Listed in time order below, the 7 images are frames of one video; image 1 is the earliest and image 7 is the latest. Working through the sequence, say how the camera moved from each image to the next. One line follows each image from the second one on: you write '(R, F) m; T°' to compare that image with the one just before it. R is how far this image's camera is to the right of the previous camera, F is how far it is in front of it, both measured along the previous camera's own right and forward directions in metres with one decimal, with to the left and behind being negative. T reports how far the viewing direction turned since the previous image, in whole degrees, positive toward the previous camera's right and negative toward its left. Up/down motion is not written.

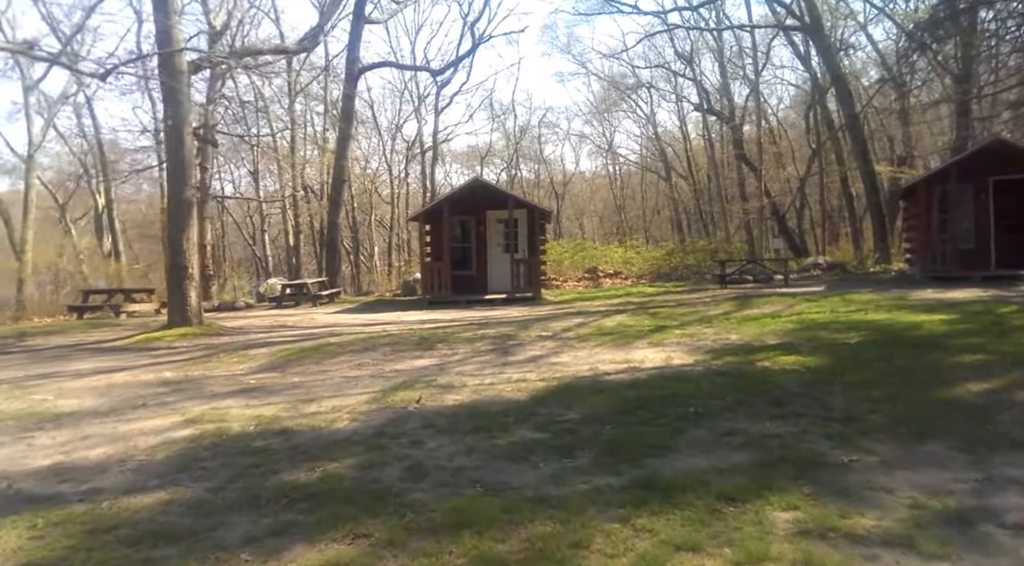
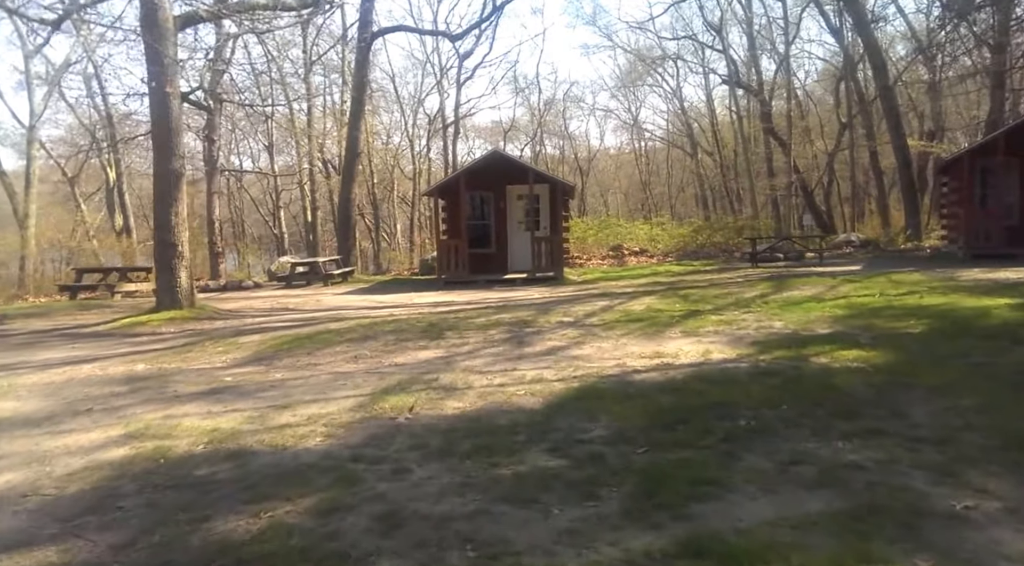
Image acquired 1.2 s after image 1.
(+0.1, +1.4) m; -2°
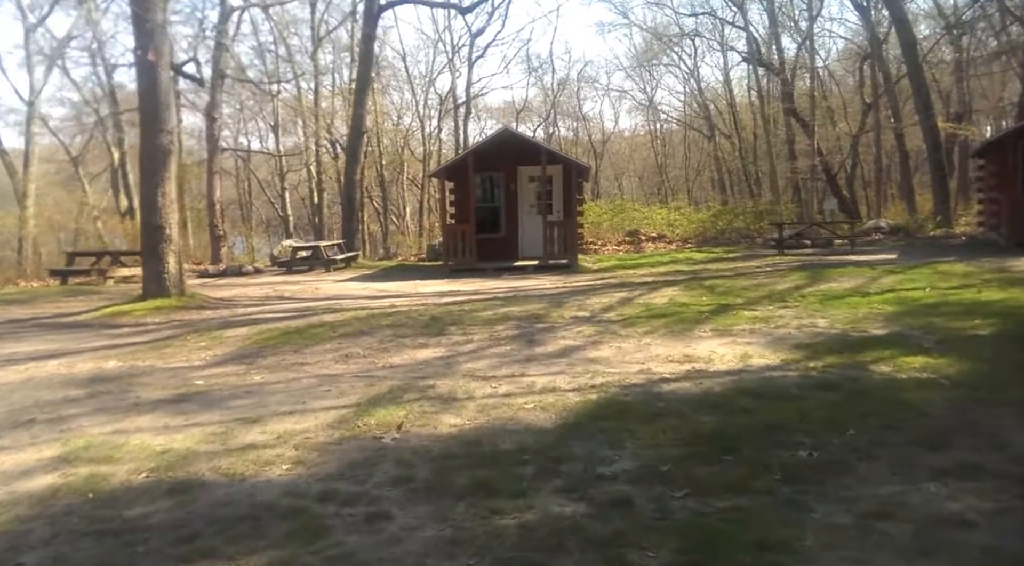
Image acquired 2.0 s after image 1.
(0.0, +1.1) m; -1°
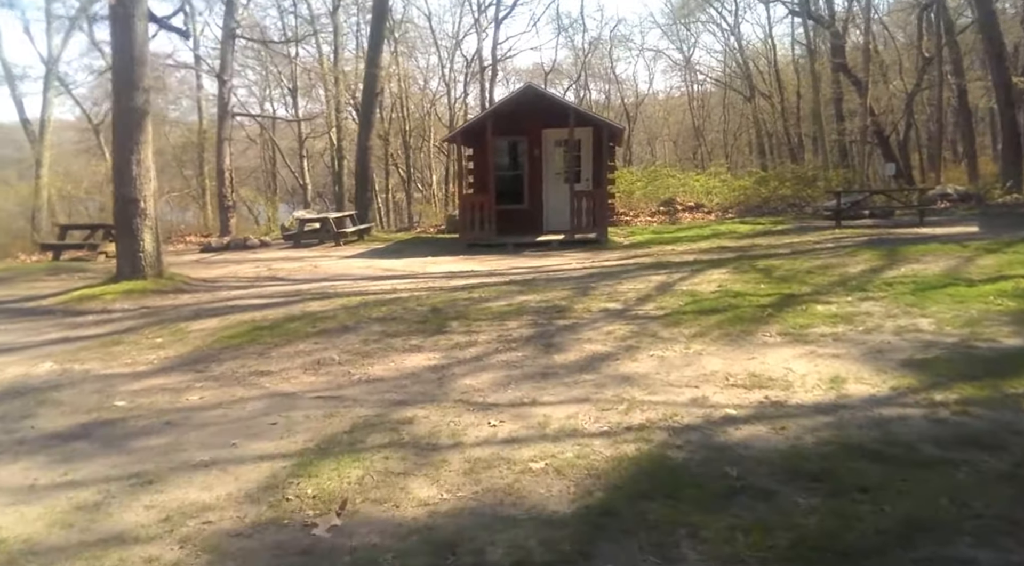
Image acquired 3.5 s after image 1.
(+0.1, +1.9) m; -2°
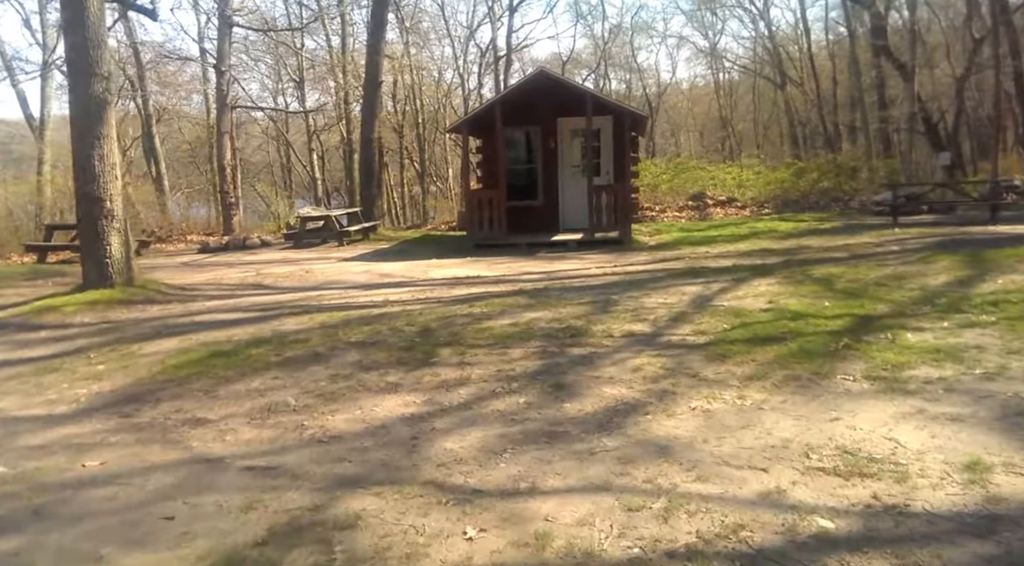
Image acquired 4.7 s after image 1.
(+0.1, +1.5) m; -2°
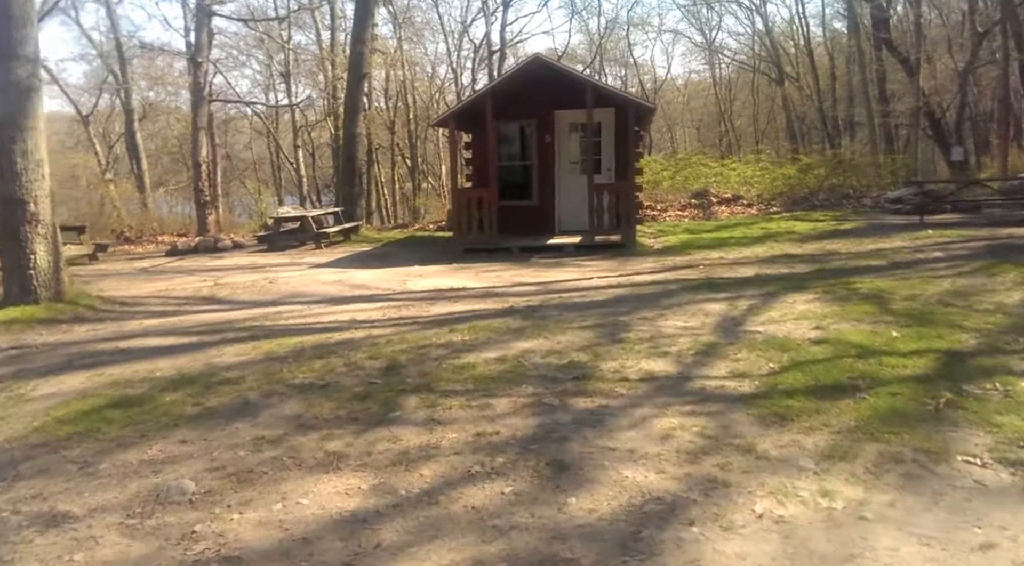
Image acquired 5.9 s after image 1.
(+0.1, +1.5) m; 0°
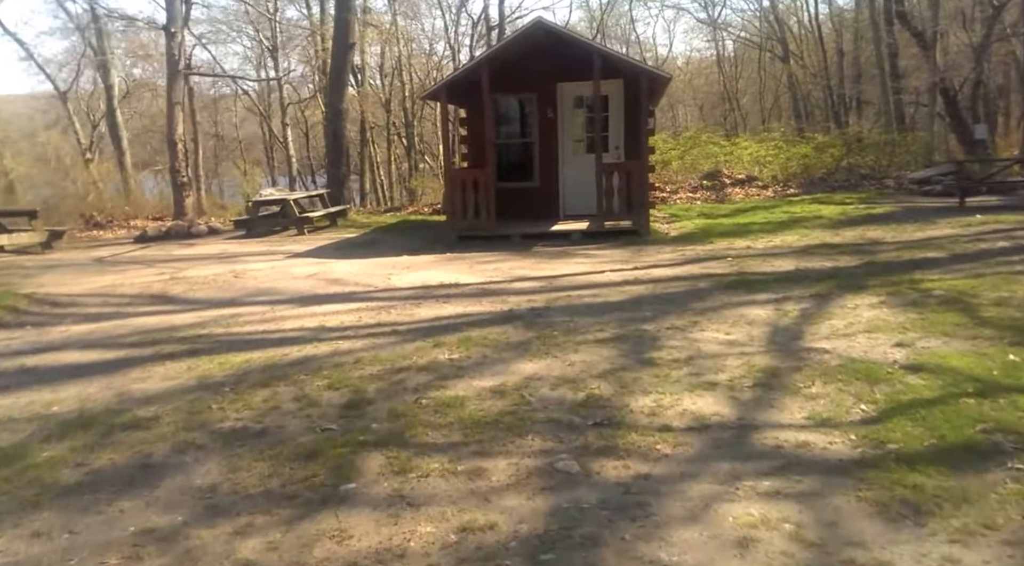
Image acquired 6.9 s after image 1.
(0.0, +1.4) m; 0°
